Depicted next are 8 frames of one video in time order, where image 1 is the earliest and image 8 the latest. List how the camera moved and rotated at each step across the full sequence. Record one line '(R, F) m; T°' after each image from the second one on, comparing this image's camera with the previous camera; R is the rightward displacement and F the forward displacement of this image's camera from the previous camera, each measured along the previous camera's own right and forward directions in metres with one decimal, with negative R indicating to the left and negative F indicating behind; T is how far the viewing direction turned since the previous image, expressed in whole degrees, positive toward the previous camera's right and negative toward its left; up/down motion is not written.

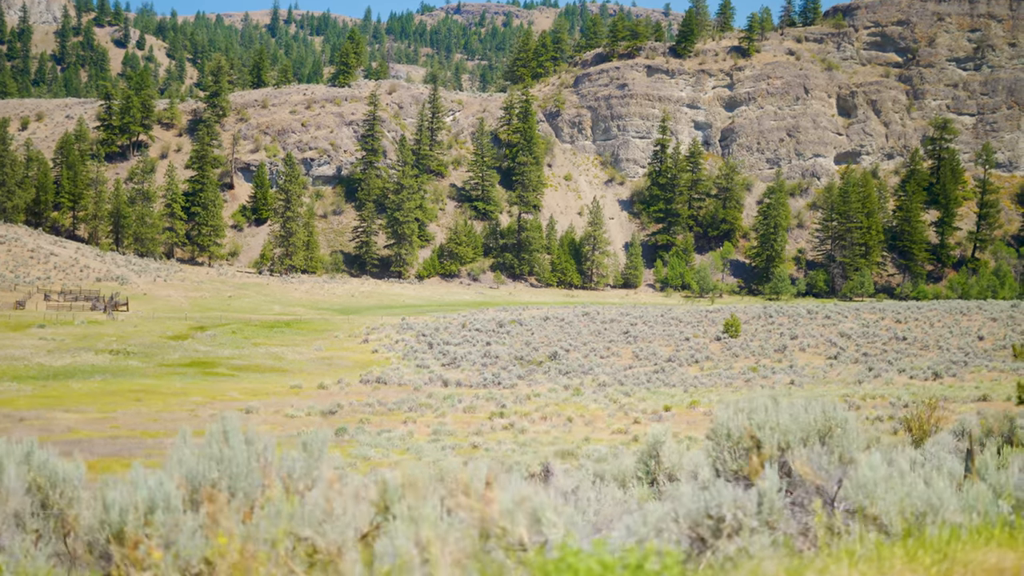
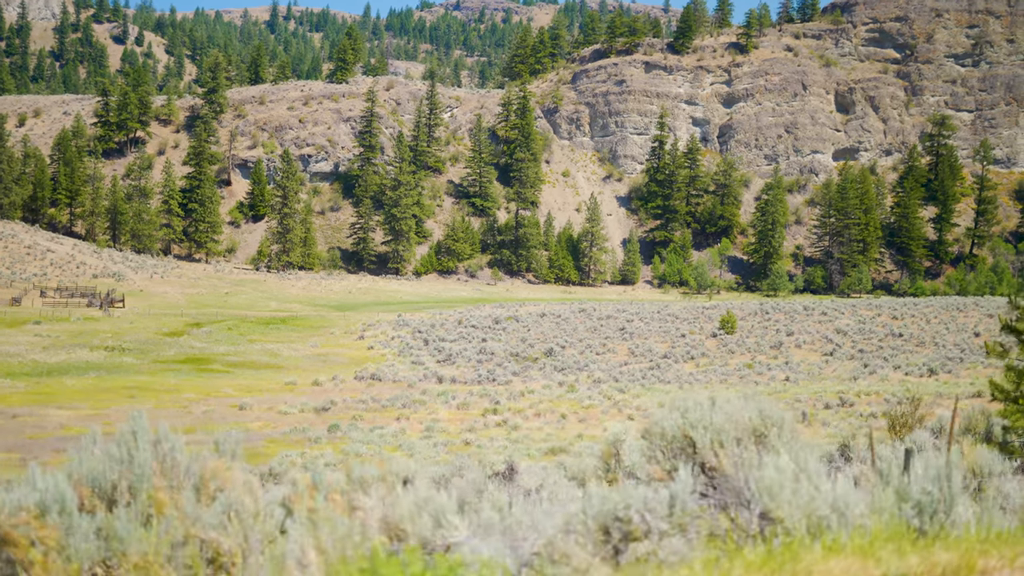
(+0.4, 0.0) m; 0°
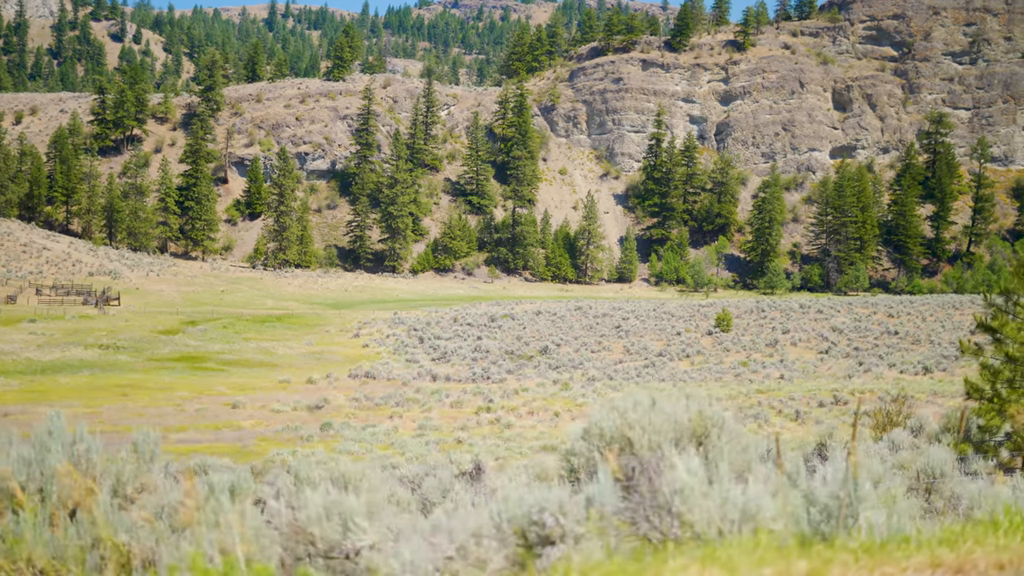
(+0.4, 0.0) m; 0°
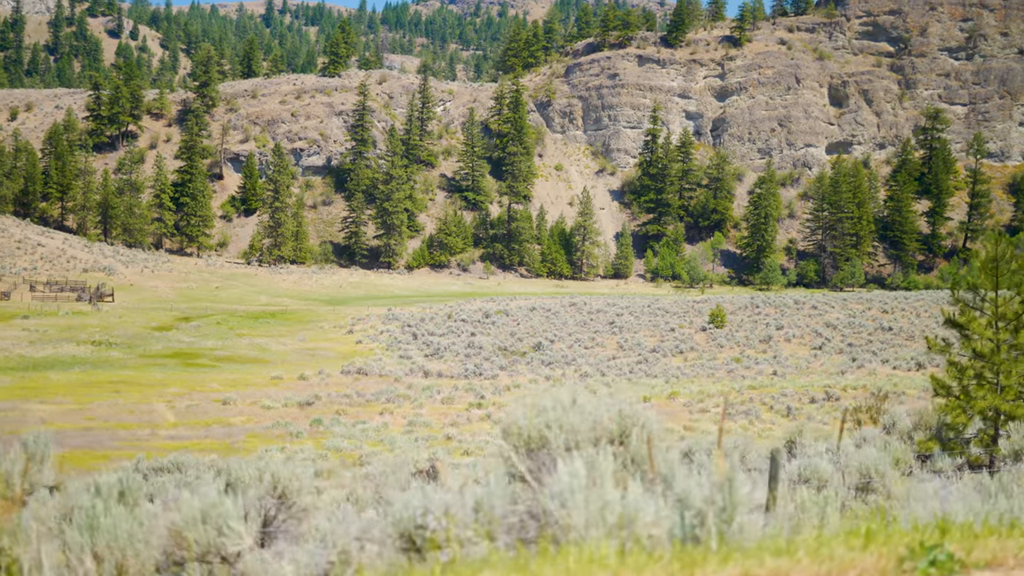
(+0.5, 0.0) m; 0°
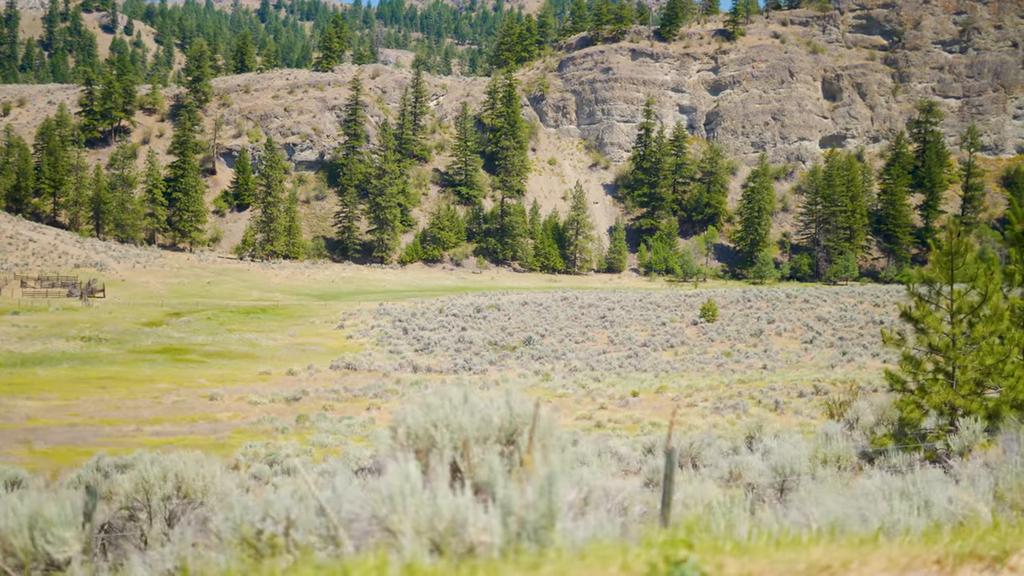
(+0.7, -0.1) m; 0°
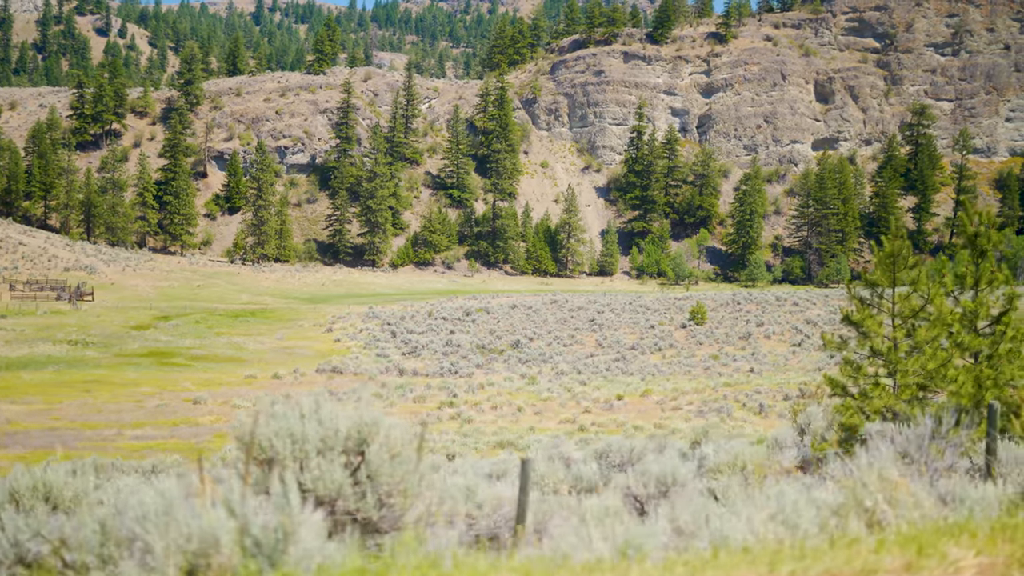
(+1.0, 0.0) m; 0°
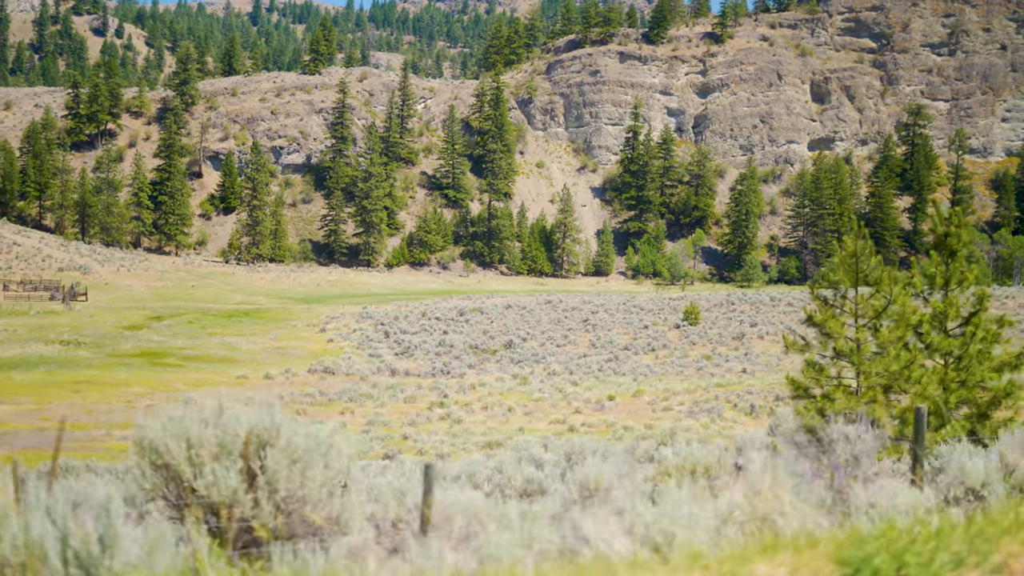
(+0.6, 0.0) m; 0°
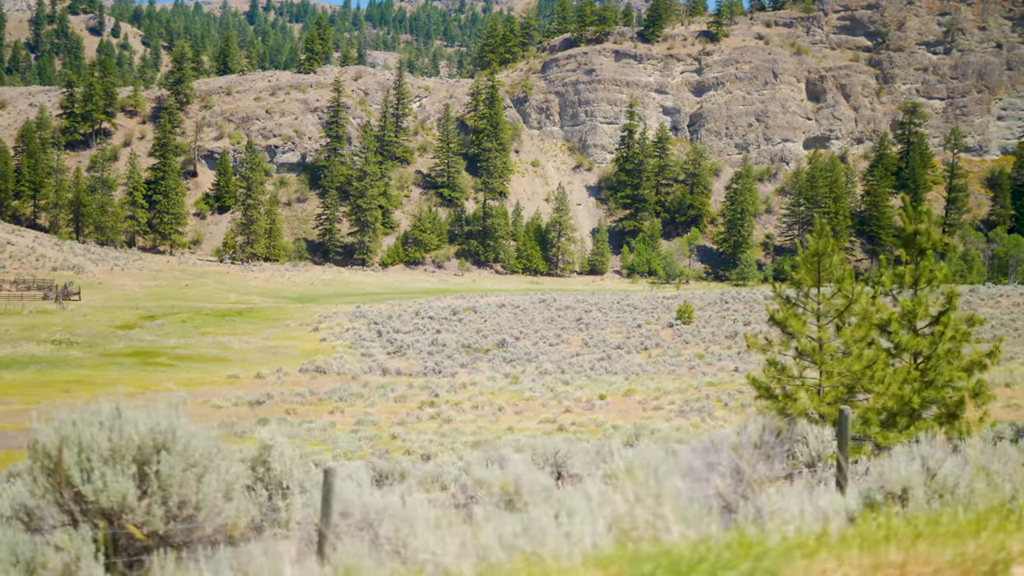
(+0.6, 0.0) m; 0°
